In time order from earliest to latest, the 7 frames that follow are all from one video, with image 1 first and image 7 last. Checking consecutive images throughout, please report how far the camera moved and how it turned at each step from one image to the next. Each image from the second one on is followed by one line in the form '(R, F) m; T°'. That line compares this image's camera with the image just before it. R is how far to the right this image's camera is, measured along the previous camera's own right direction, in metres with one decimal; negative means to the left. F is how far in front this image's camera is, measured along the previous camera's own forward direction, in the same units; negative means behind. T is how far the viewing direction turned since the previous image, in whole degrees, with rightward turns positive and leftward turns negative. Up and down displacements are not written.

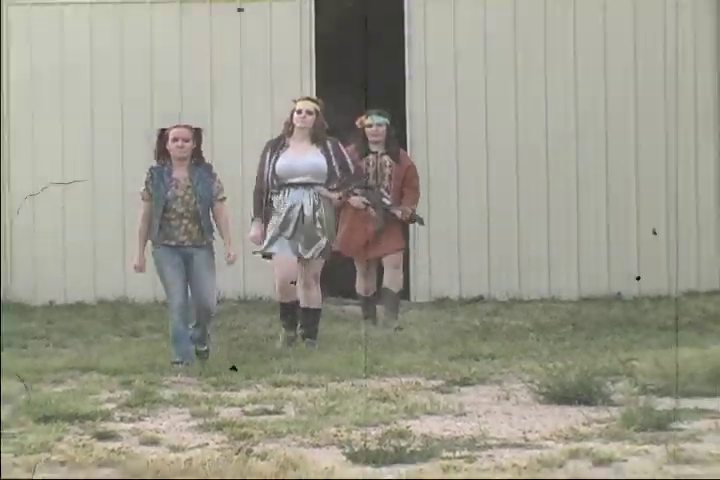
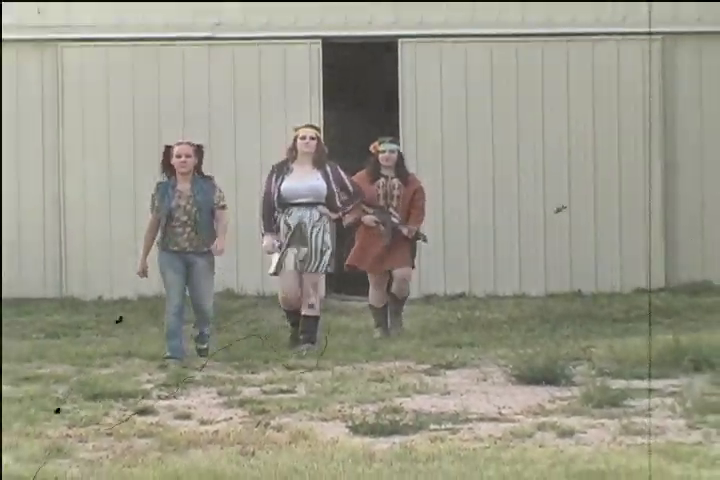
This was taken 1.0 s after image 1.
(0.0, -0.5) m; -1°
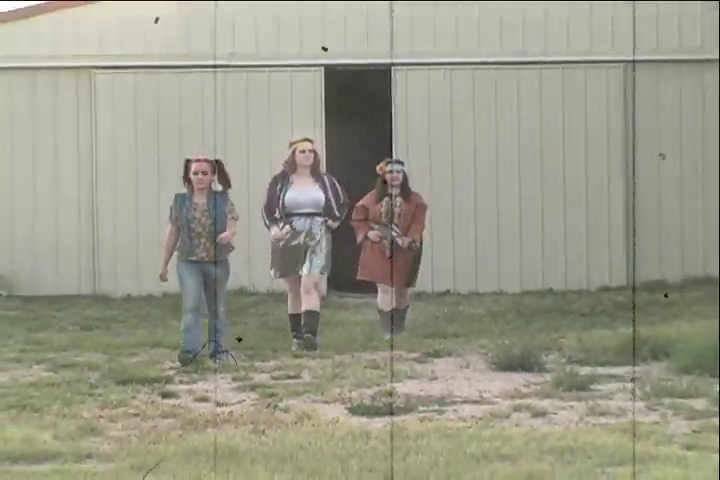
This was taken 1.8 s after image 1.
(0.0, -0.4) m; 0°
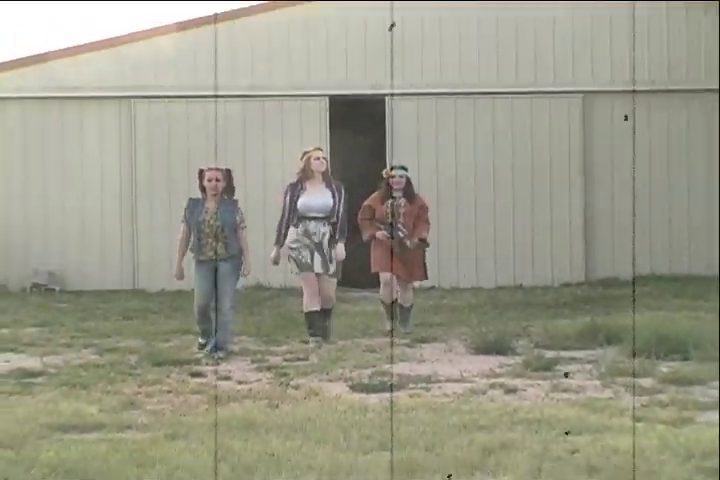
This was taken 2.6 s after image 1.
(0.0, -0.7) m; 0°
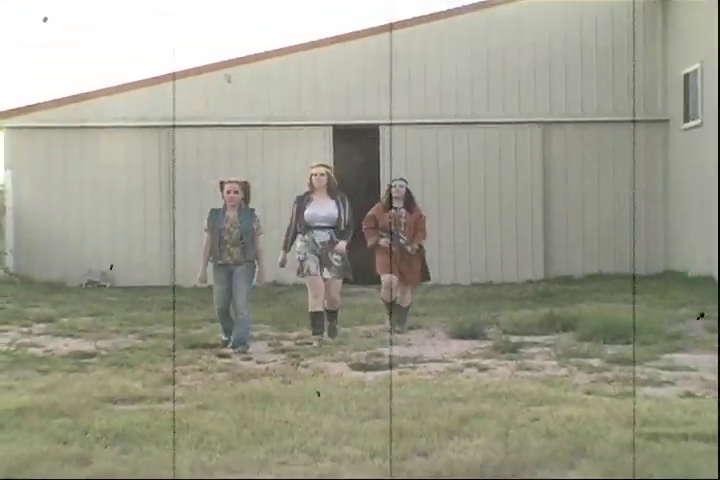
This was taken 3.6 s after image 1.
(0.0, -0.9) m; 0°
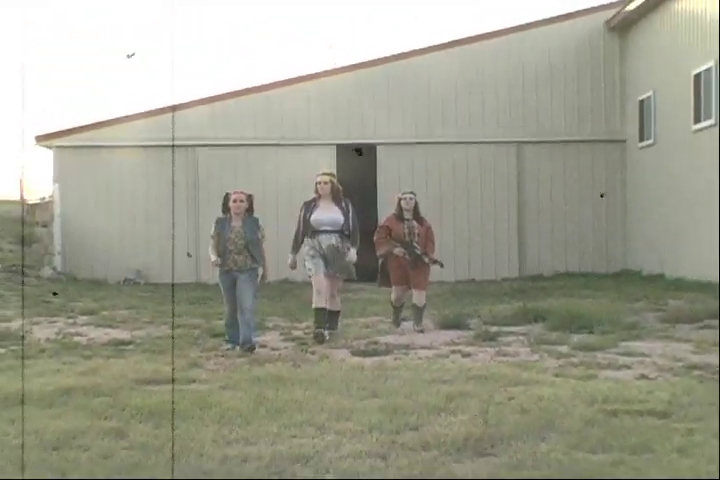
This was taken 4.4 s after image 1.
(0.0, -0.8) m; 0°
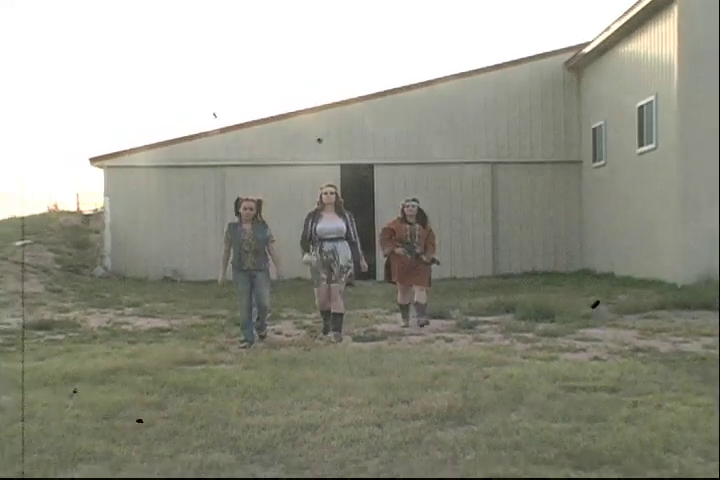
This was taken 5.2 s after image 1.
(0.0, -1.2) m; 0°
